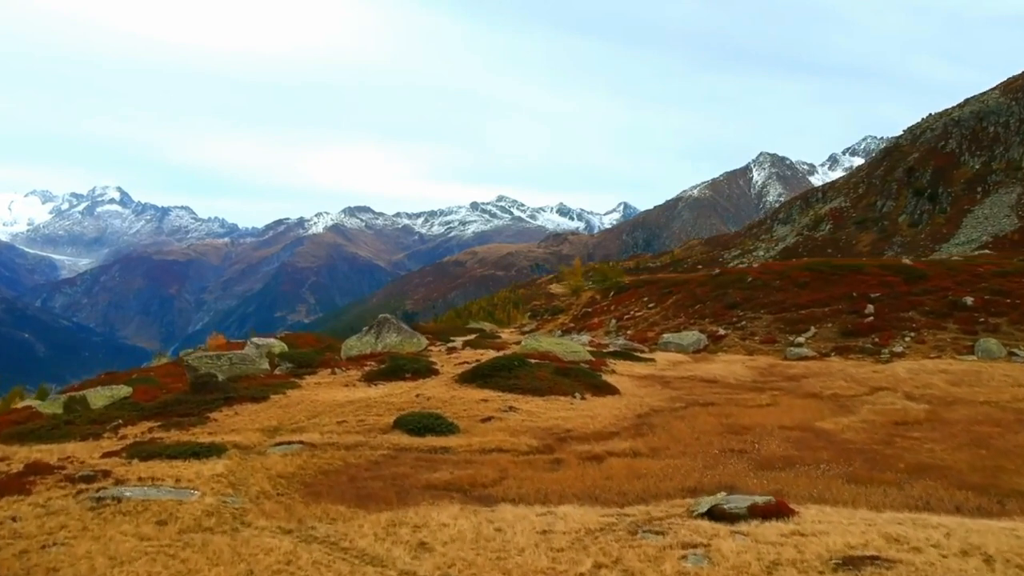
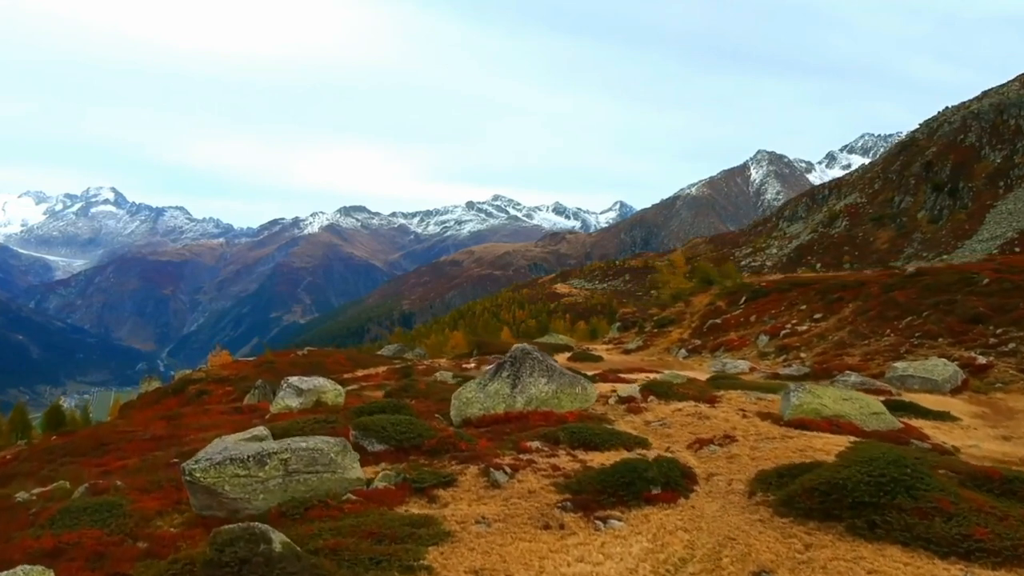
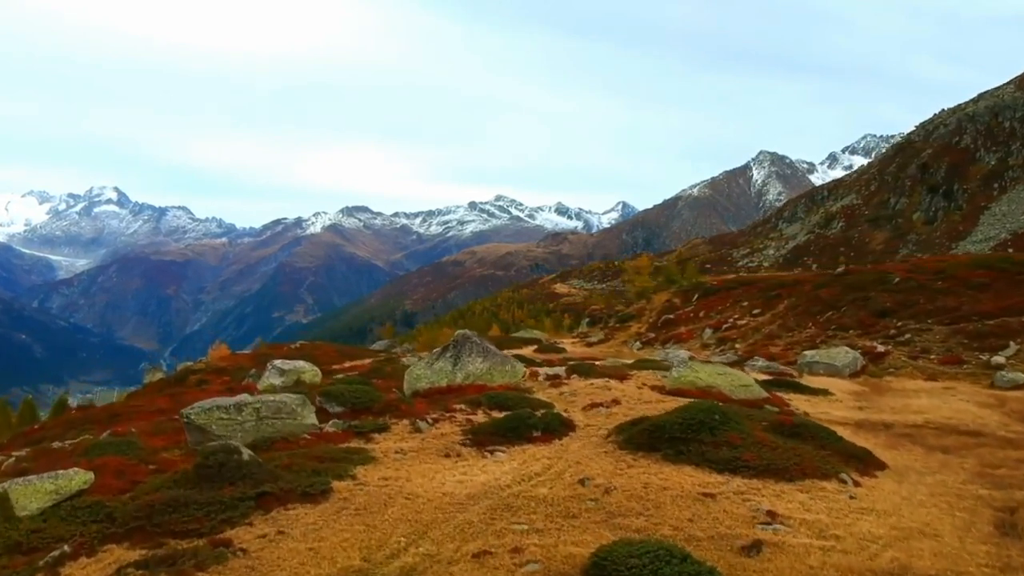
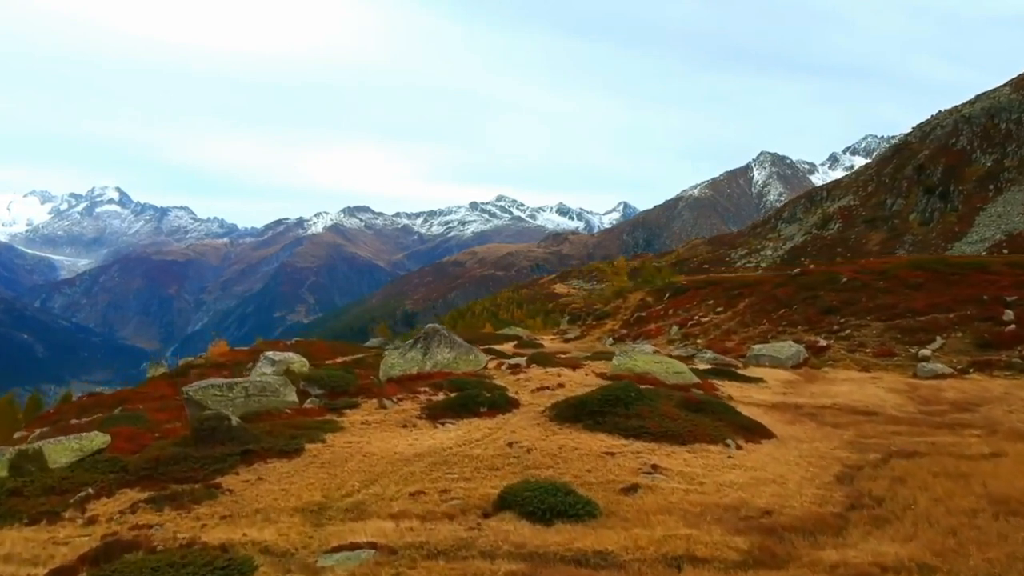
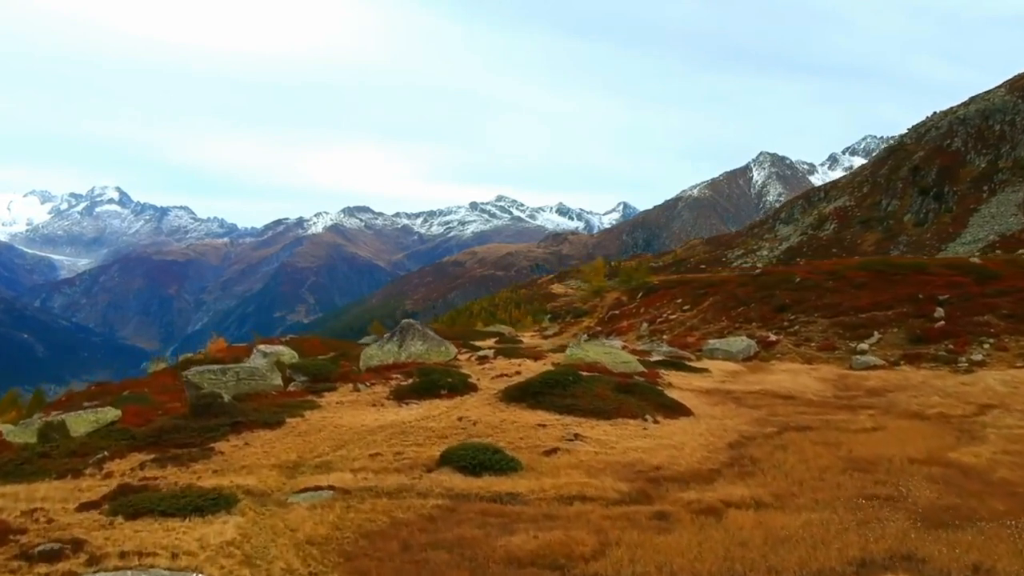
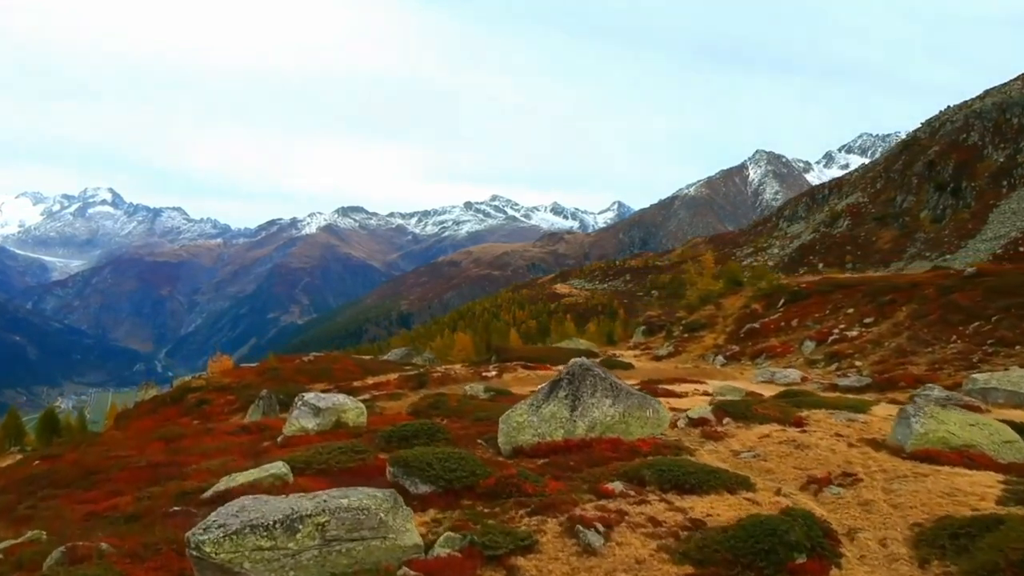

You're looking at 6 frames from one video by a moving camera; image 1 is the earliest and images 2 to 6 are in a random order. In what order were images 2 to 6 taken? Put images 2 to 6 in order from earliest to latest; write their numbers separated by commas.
5, 4, 3, 2, 6
